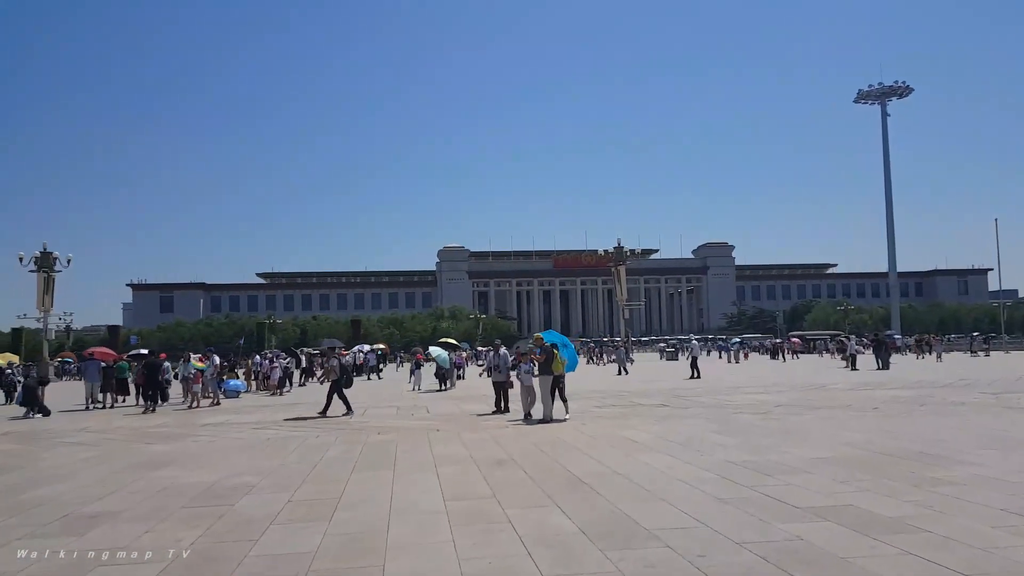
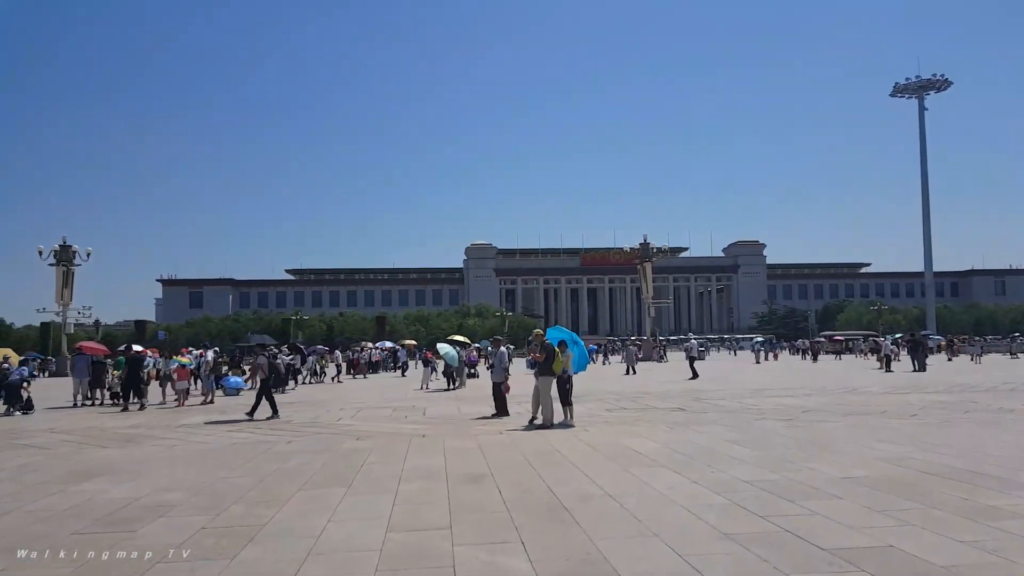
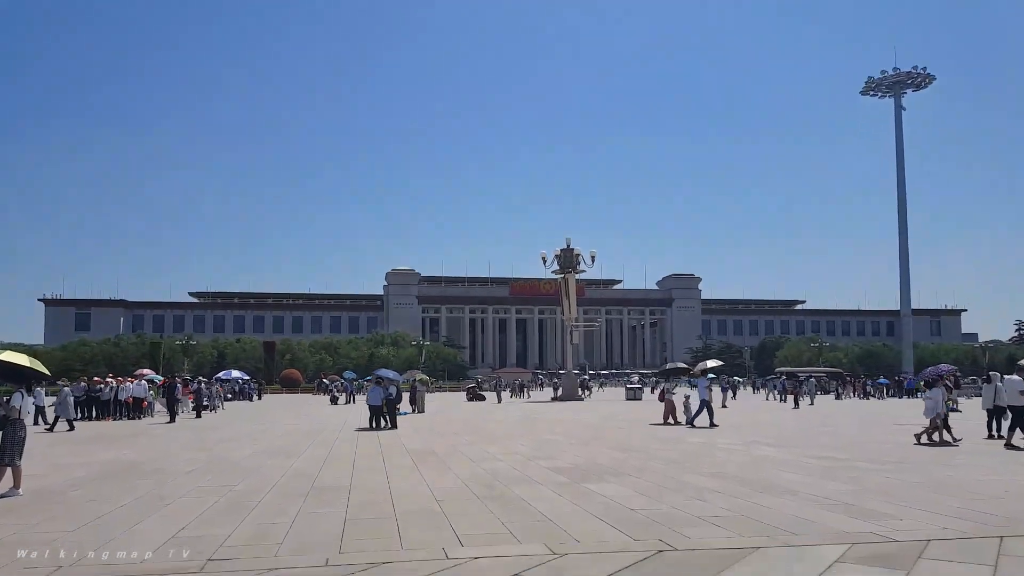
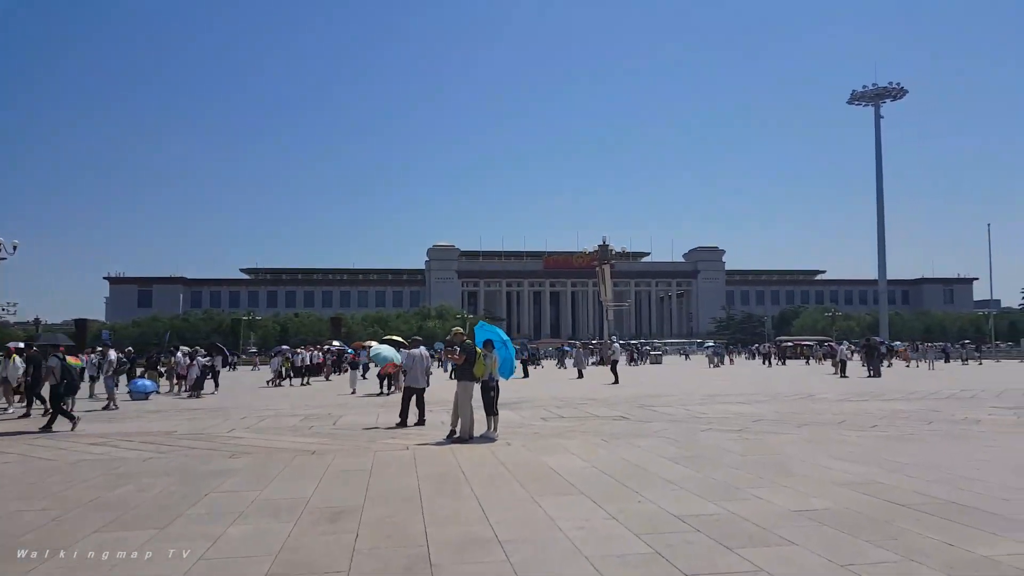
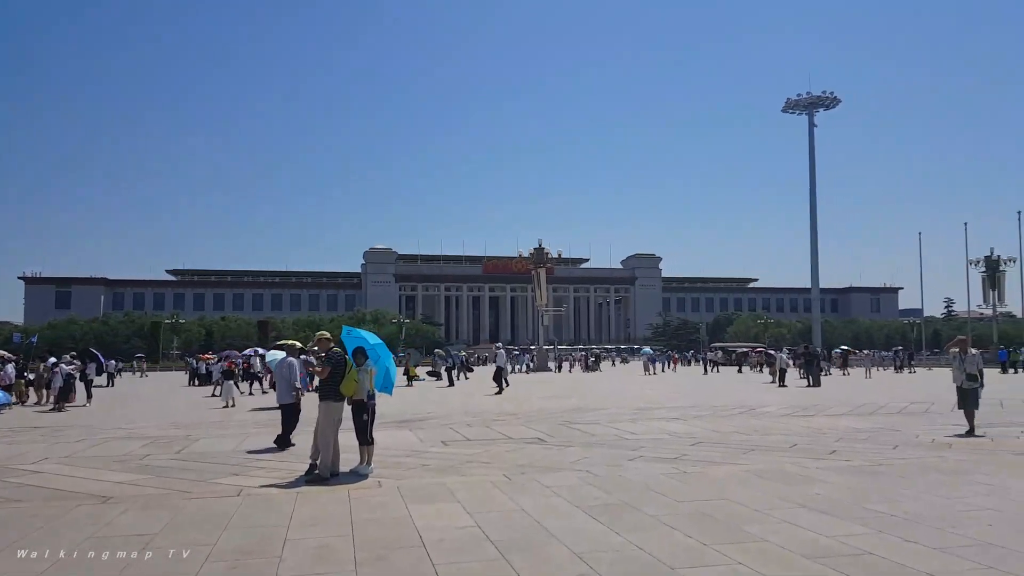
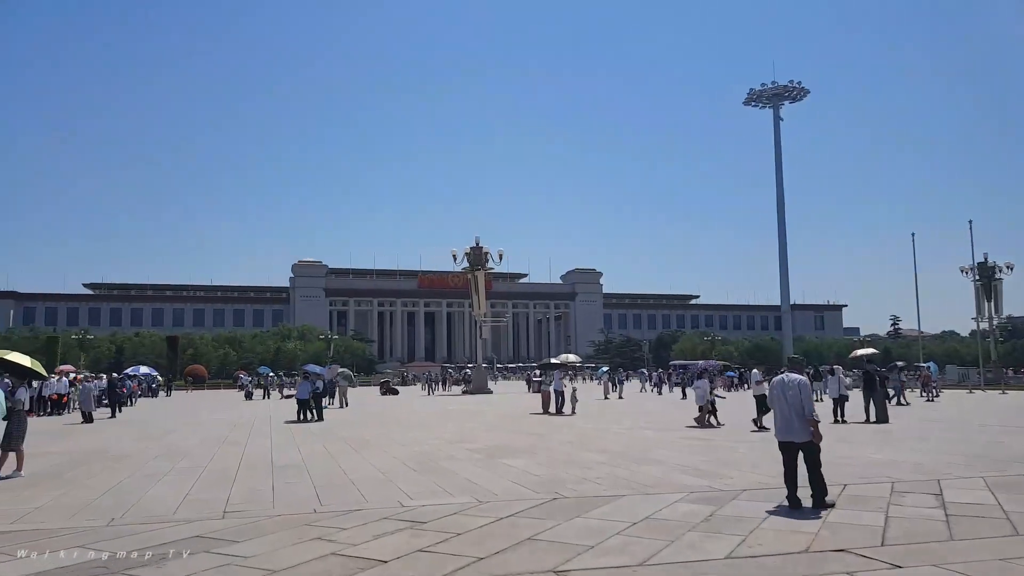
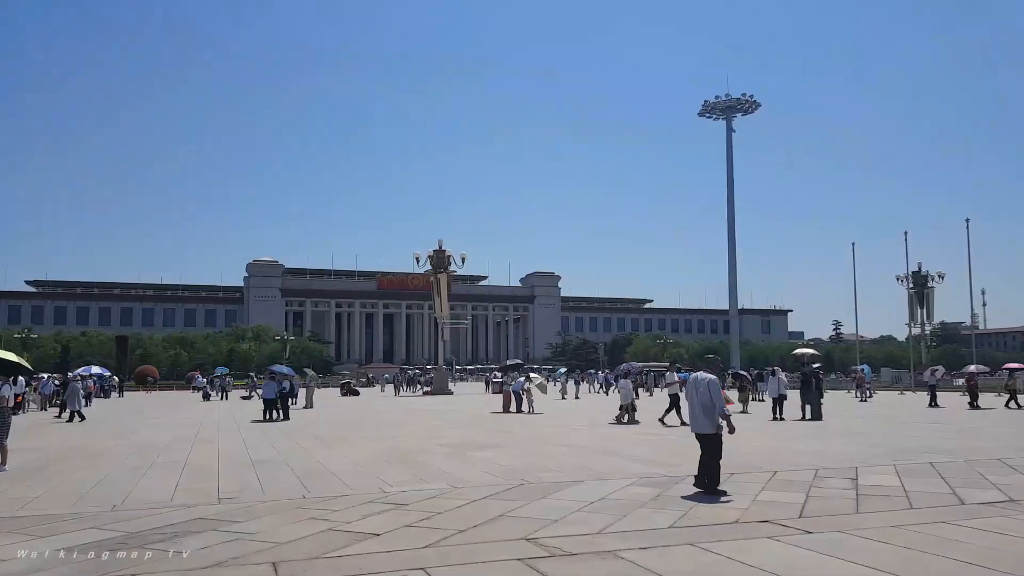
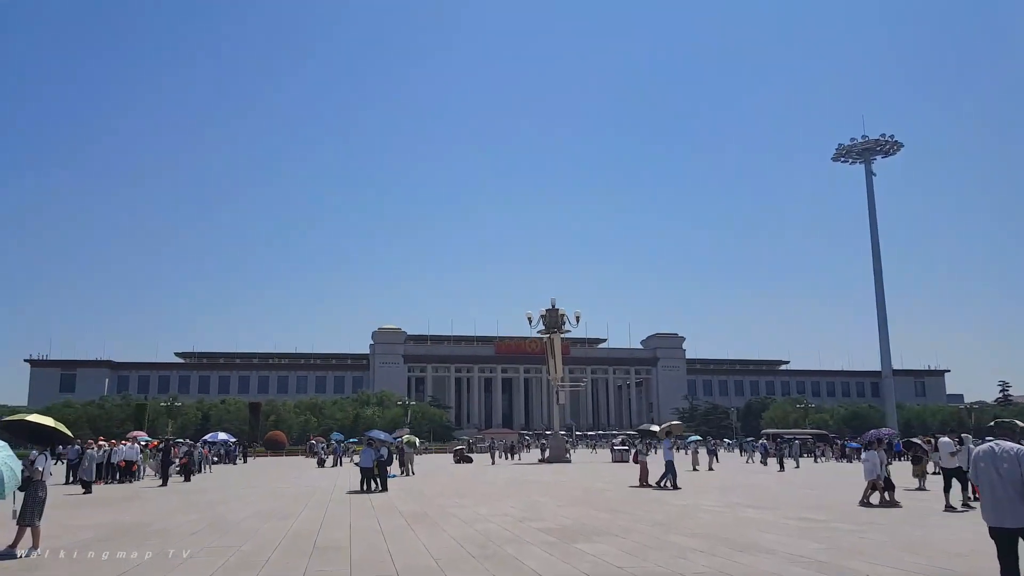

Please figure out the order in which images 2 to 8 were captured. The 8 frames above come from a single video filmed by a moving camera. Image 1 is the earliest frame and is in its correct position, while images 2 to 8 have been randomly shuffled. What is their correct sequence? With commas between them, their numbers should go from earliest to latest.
2, 4, 5, 7, 6, 8, 3
